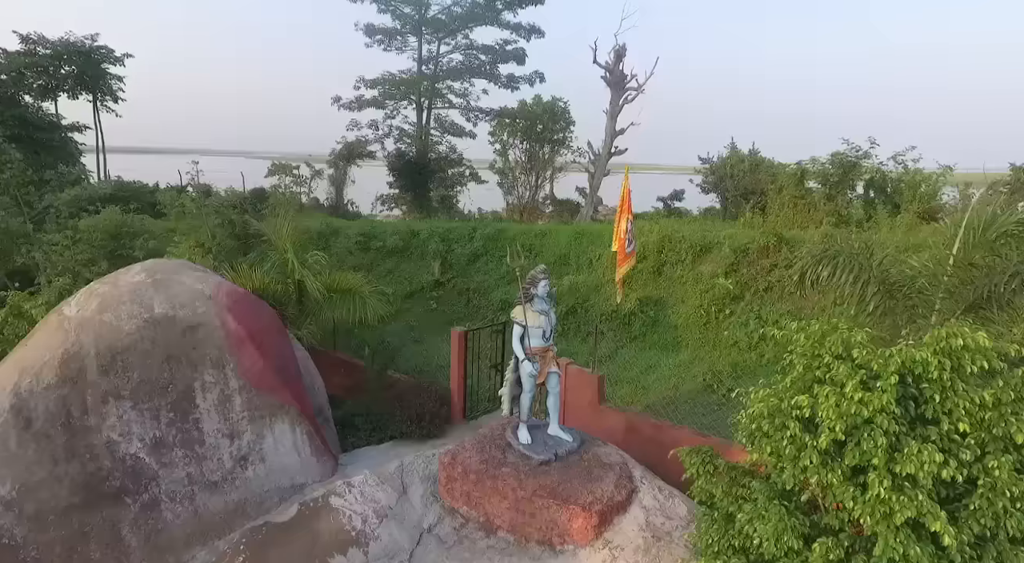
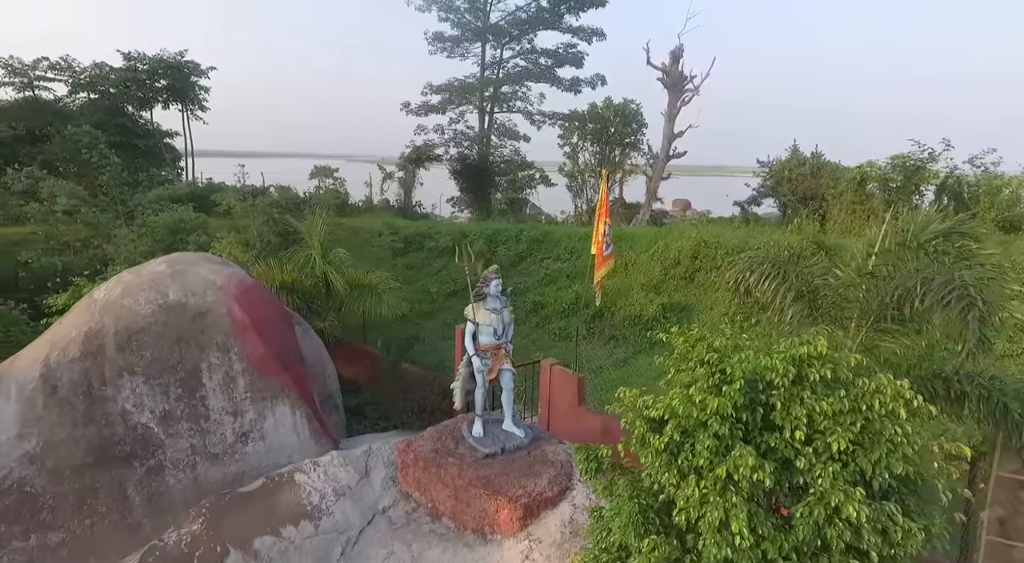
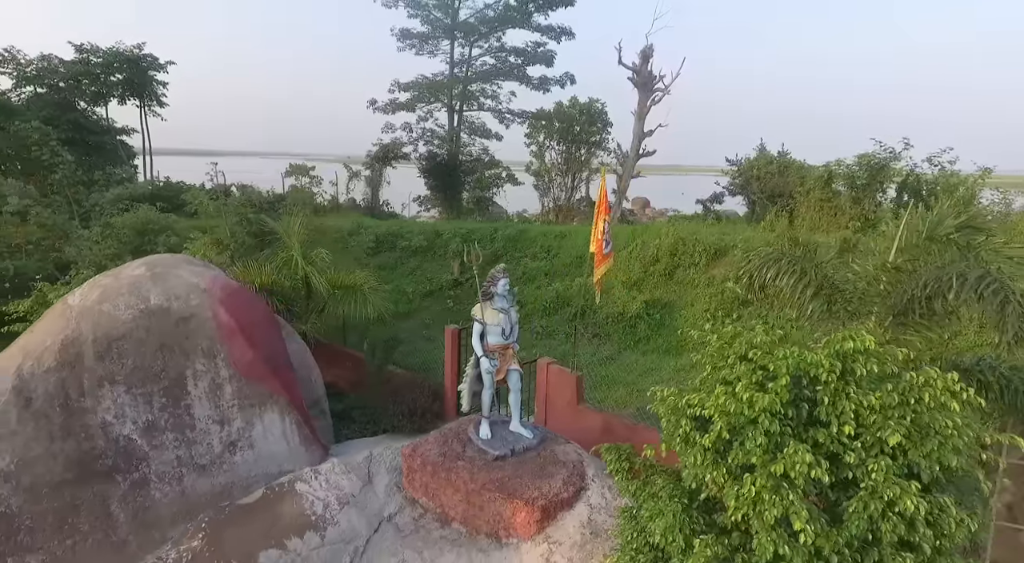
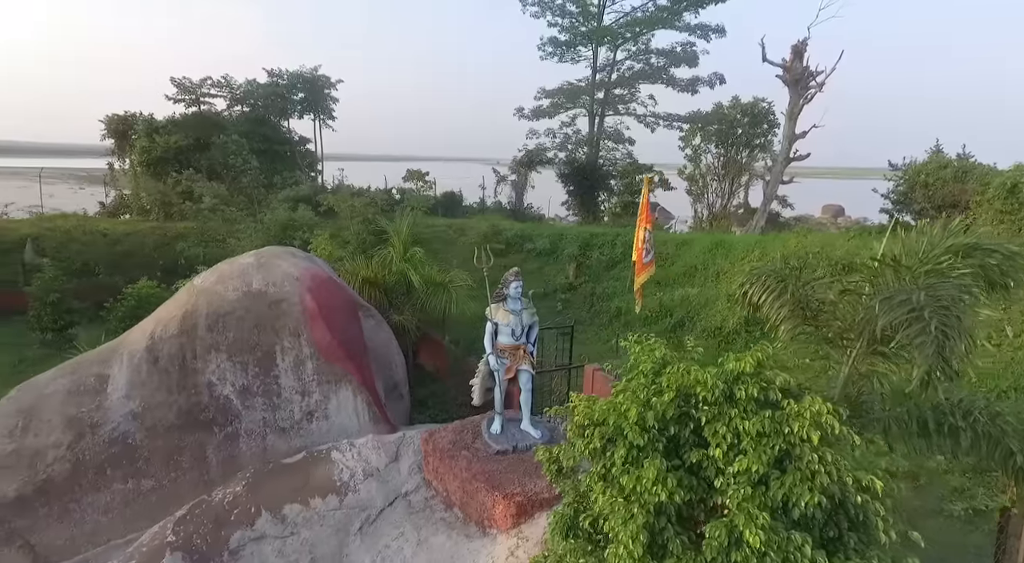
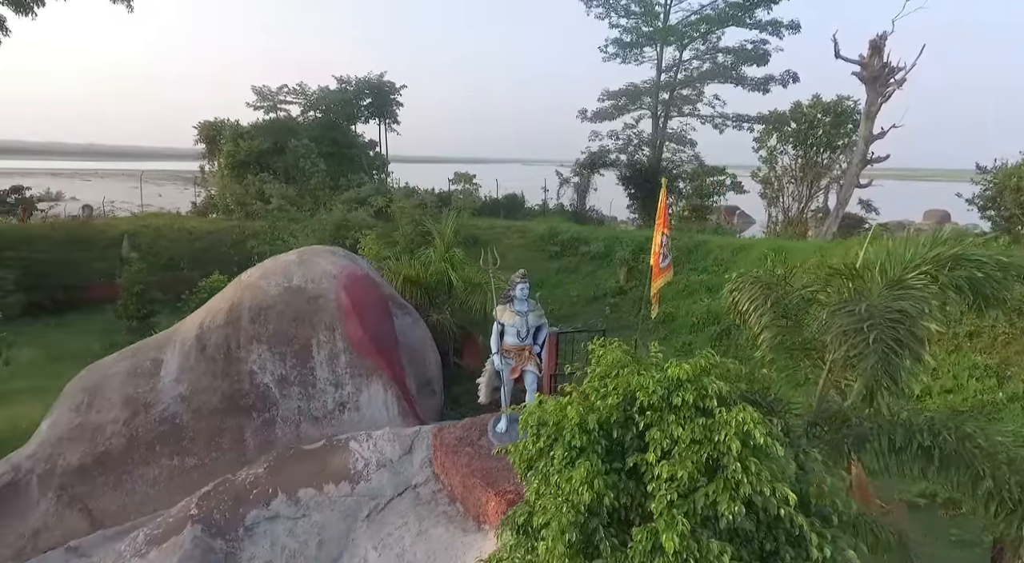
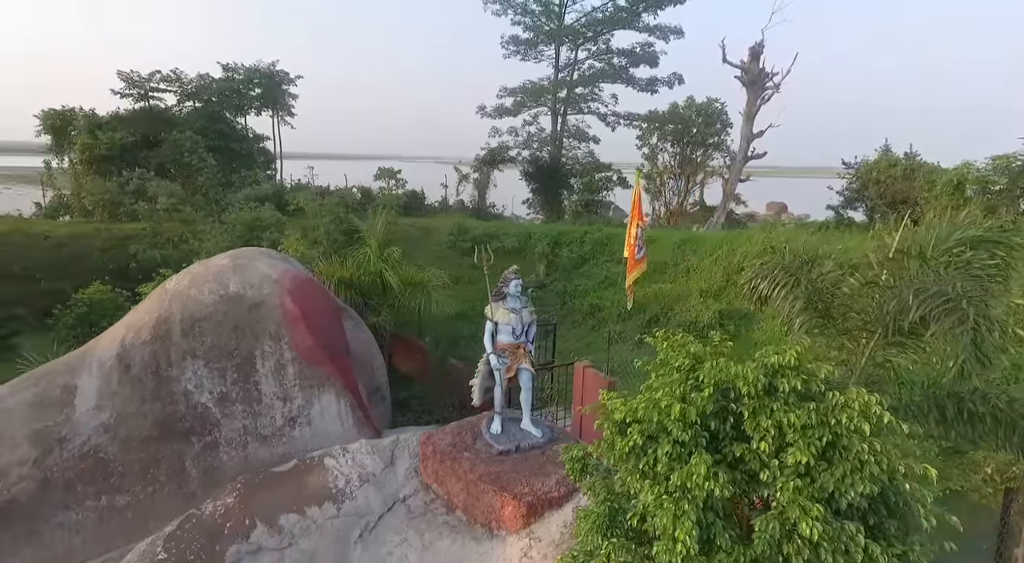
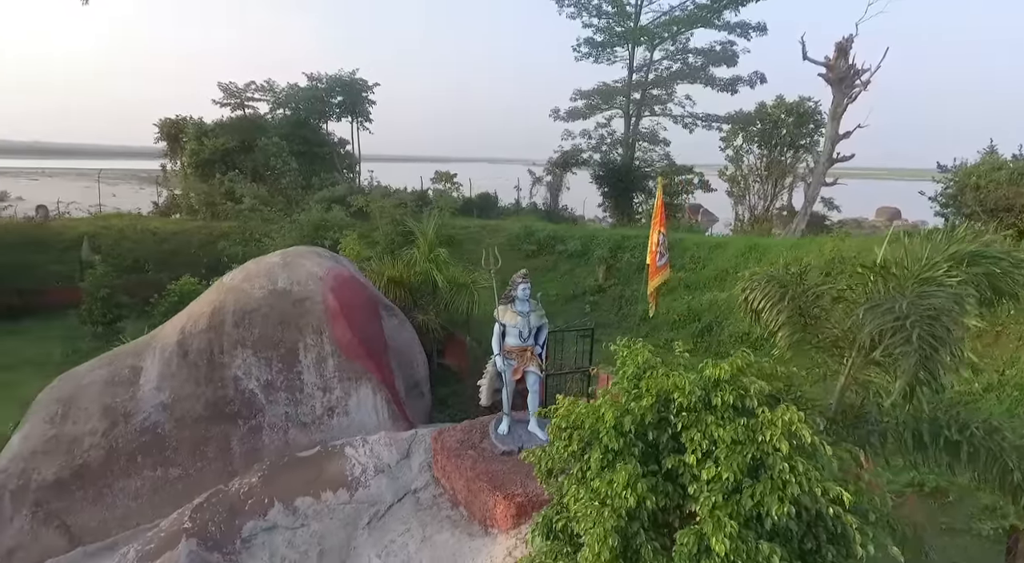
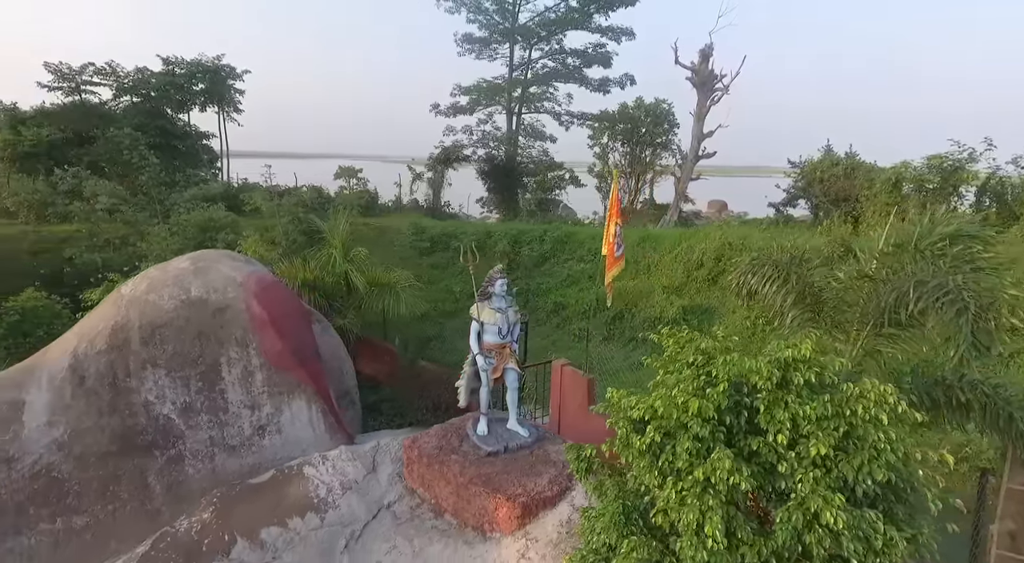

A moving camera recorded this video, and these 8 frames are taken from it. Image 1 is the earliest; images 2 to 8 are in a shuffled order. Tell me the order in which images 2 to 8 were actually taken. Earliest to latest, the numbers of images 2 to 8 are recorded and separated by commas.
3, 2, 8, 6, 4, 7, 5
